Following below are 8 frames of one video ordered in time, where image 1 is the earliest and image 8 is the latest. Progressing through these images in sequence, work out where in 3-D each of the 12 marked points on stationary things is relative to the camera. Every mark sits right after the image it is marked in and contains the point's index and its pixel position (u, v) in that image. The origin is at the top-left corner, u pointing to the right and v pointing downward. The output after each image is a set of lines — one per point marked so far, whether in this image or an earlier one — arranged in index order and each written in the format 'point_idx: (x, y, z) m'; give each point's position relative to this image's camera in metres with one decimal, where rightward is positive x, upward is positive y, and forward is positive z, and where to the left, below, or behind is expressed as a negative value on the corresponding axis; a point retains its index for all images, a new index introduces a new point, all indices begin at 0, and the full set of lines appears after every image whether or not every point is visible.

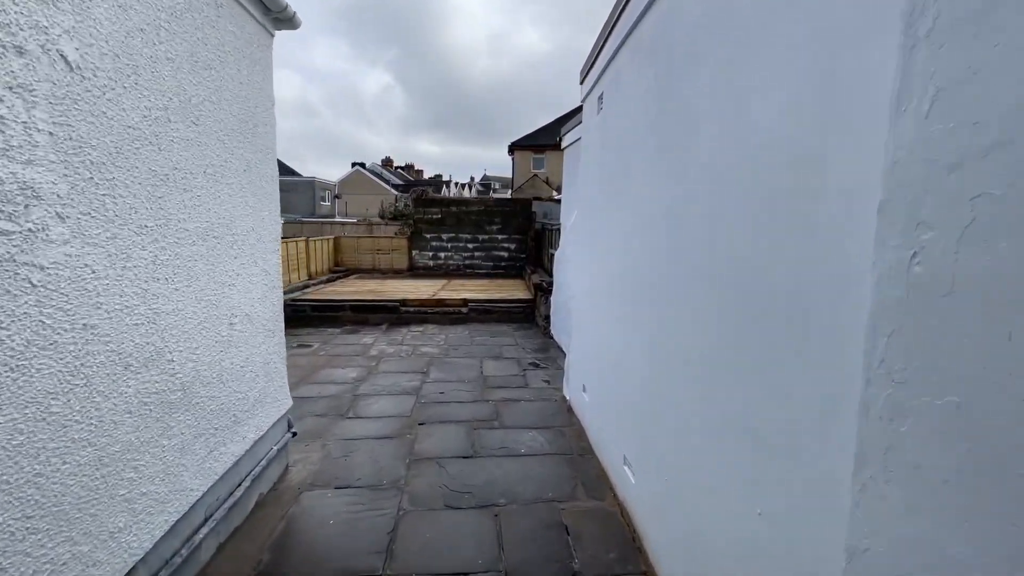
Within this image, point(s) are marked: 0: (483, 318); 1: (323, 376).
0: (-0.4, -0.4, +6.8) m
1: (-1.7, -0.8, +4.5) m
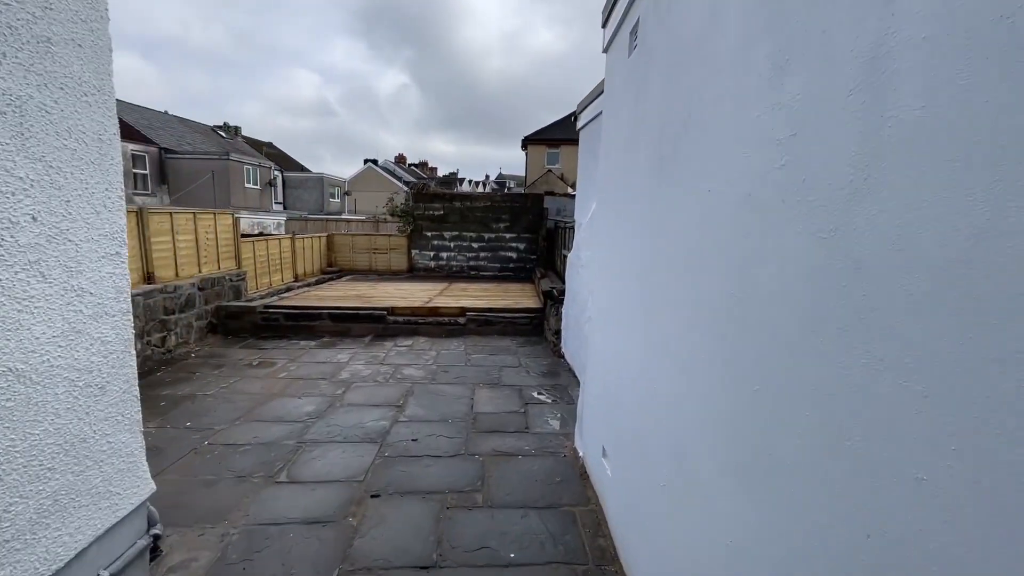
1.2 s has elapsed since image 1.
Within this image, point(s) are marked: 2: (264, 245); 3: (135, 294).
0: (-0.4, -0.5, +5.9) m
1: (-1.7, -0.9, +3.6) m
2: (-3.7, +0.6, +7.2) m
3: (-3.5, -0.1, +4.4) m
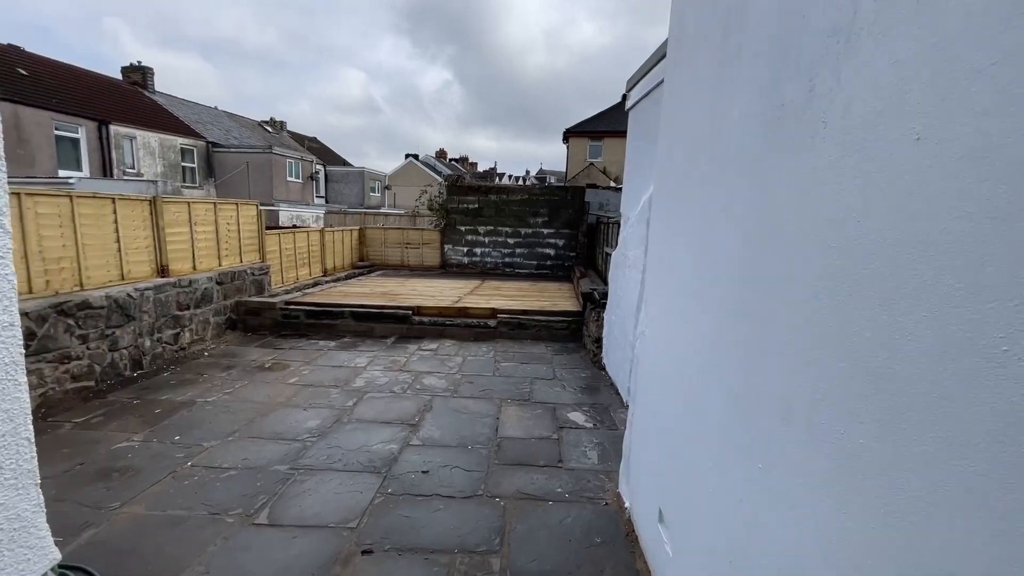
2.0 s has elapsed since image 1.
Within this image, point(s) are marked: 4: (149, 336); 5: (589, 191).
0: (0.0, -0.5, +5.3) m
1: (-1.5, -0.9, +3.2) m
2: (-3.2, +0.7, +6.9) m
3: (-3.2, 0.0, +4.2) m
4: (-3.2, -0.4, +4.2) m
5: (+1.4, +1.7, +8.6) m
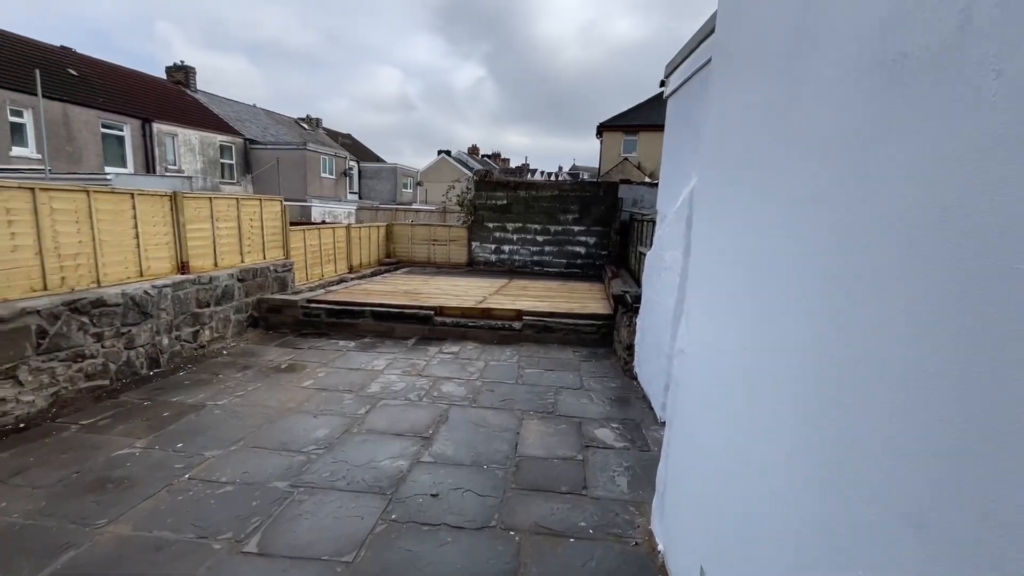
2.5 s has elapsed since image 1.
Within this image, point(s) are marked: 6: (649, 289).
0: (+0.3, -0.5, +5.1) m
1: (-1.4, -0.9, +3.0) m
2: (-2.8, +0.8, +6.8) m
3: (-3.0, 0.0, +4.1) m
4: (-3.0, -0.4, +4.1) m
5: (+1.9, +1.7, +8.2) m
6: (+1.1, 0.0, +3.8) m
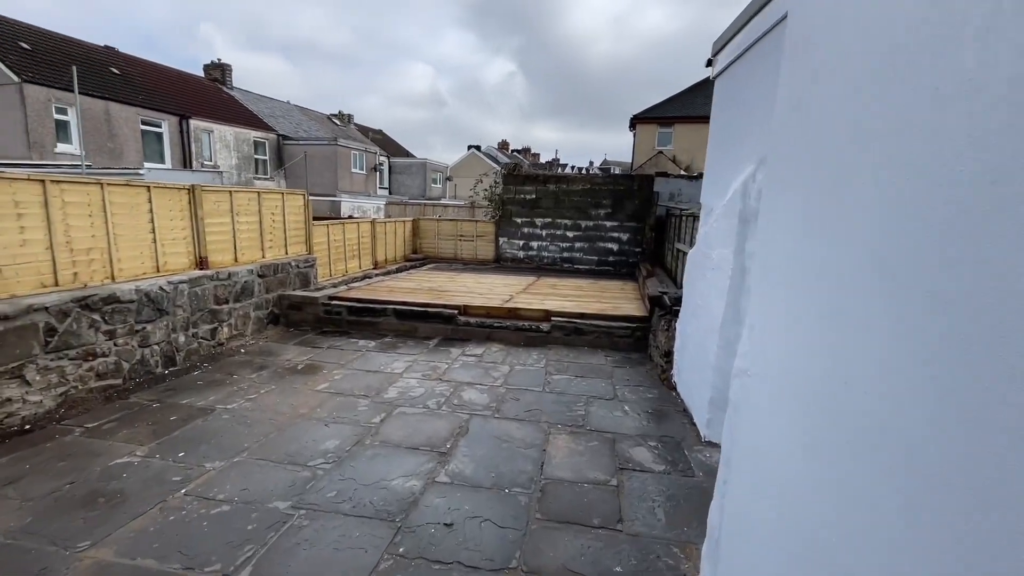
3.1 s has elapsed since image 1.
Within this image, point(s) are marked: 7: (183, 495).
0: (+0.6, -0.5, +4.8) m
1: (-1.3, -0.9, +2.8) m
2: (-2.4, +0.8, +6.7) m
3: (-2.7, +0.1, +4.0) m
4: (-2.7, -0.4, +4.0) m
5: (+2.3, +1.8, +7.8) m
6: (+1.3, 0.0, +3.4) m
7: (-1.5, -0.9, +2.2) m
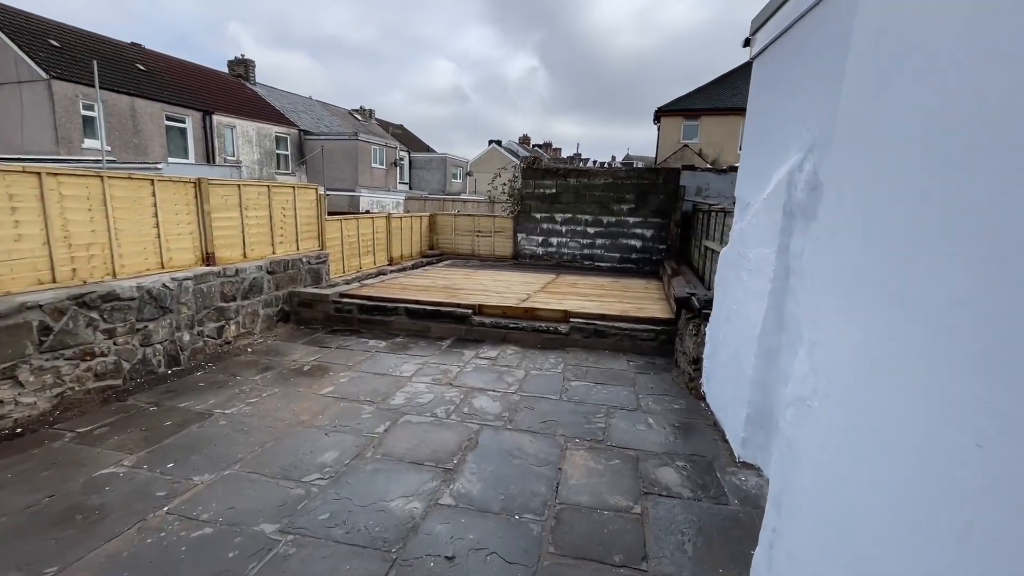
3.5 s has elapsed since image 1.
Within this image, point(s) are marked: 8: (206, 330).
0: (+0.7, -0.5, +4.5) m
1: (-1.2, -0.9, +2.6) m
2: (-2.1, +0.9, +6.5) m
3: (-2.6, +0.1, +3.8) m
4: (-2.6, -0.3, +3.9) m
5: (+2.6, +1.8, +7.4) m
6: (+1.4, 0.0, +3.1) m
7: (-1.5, -0.9, +2.0) m
8: (-2.6, -0.4, +4.1) m
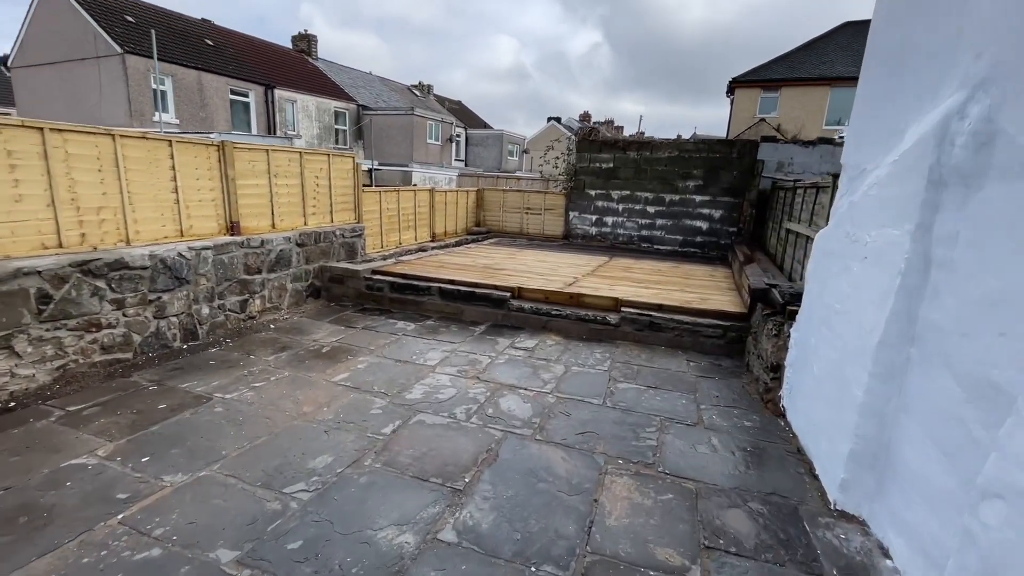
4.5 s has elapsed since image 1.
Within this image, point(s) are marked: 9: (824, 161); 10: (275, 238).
0: (+1.1, -0.4, +3.9) m
1: (-1.1, -0.7, +2.3) m
2: (-1.5, +1.2, +6.2) m
3: (-2.3, +0.3, +3.6) m
4: (-2.3, -0.1, +3.7) m
5: (+3.4, +1.9, +6.5) m
6: (+1.6, 0.0, +2.5) m
7: (-1.4, -0.8, +1.7) m
8: (-2.3, -0.1, +3.8) m
9: (+4.1, +1.7, +6.3) m
10: (-2.1, +0.4, +4.2) m
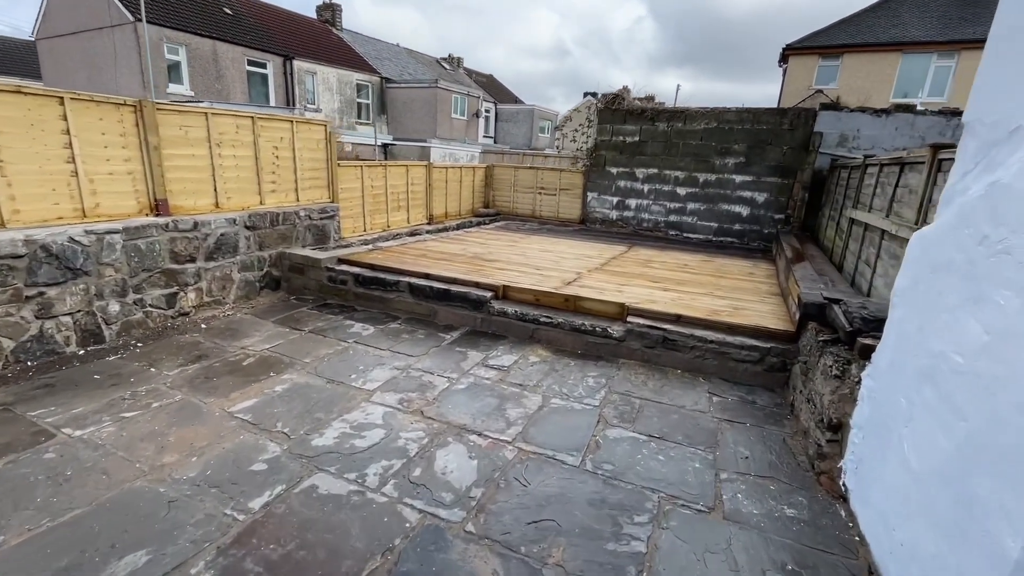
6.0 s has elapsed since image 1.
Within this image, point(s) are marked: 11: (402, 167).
0: (+0.9, -0.4, +3.0) m
1: (-1.4, -0.8, +1.6) m
2: (-1.5, +1.3, +5.4) m
3: (-2.5, +0.4, +2.9) m
4: (-2.5, -0.1, +3.0) m
5: (+3.4, +1.9, +5.3) m
6: (+1.3, -0.1, +1.5) m
7: (-1.7, -0.9, +1.0) m
8: (-2.4, -0.1, +3.2) m
9: (+4.1, +1.6, +5.1) m
10: (-2.2, +0.5, +3.6) m
11: (-1.3, +1.4, +5.7) m
